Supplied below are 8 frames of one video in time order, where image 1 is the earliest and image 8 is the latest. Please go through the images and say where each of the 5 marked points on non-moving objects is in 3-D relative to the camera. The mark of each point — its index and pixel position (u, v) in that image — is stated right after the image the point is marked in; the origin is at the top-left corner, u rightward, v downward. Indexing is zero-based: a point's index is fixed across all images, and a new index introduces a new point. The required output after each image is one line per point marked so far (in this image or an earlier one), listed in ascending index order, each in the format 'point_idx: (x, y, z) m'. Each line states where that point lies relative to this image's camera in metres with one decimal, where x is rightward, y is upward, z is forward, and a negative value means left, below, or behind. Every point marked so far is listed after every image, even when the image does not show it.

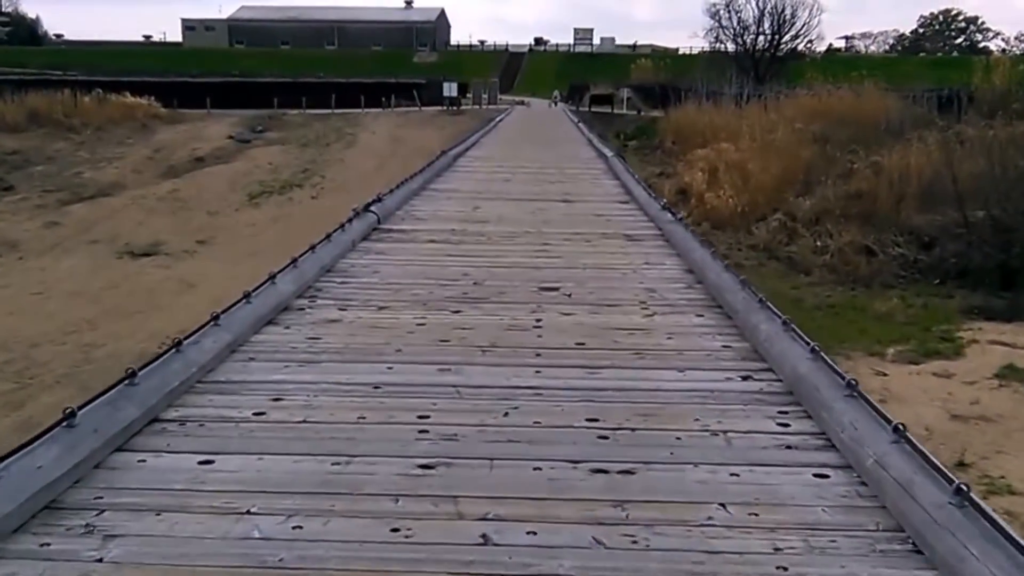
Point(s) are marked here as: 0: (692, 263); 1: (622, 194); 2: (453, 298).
0: (+0.4, +0.1, +3.9) m
1: (+0.4, +0.4, +6.6) m
2: (-0.1, 0.0, +3.4) m
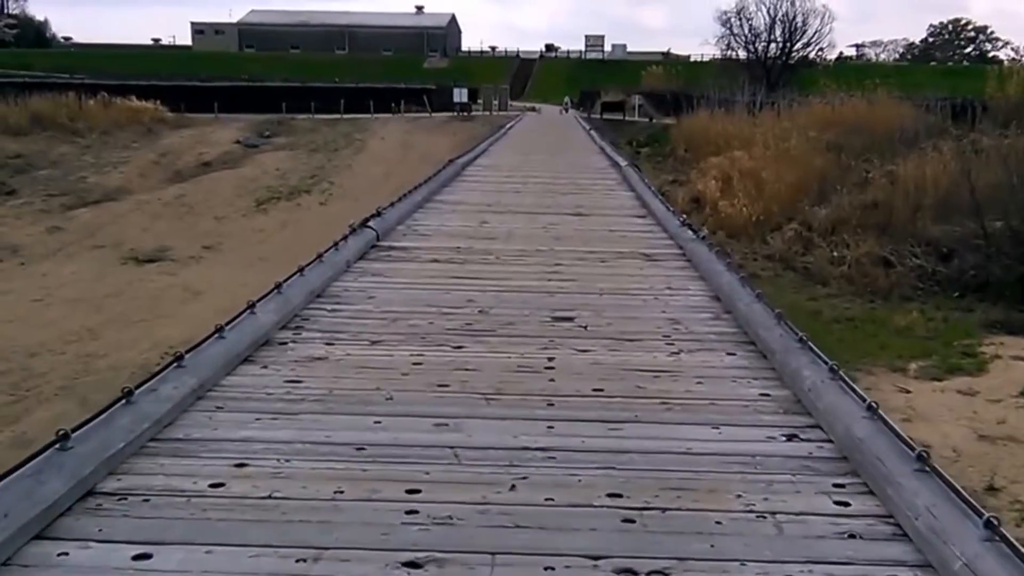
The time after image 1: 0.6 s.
0: (+0.4, 0.0, +3.6) m
1: (+0.5, +0.3, +6.3) m
2: (-0.1, -0.1, +3.0) m
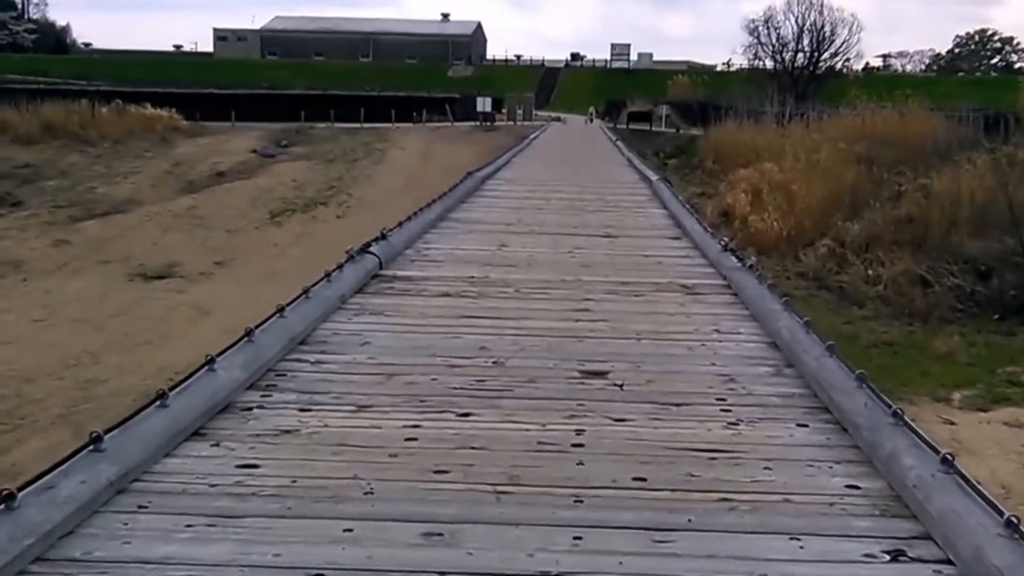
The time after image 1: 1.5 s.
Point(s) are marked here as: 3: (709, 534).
0: (+0.5, -0.1, +3.1) m
1: (+0.5, +0.2, +5.7) m
2: (-0.1, -0.2, +2.5) m
3: (+0.2, -0.3, +1.7) m
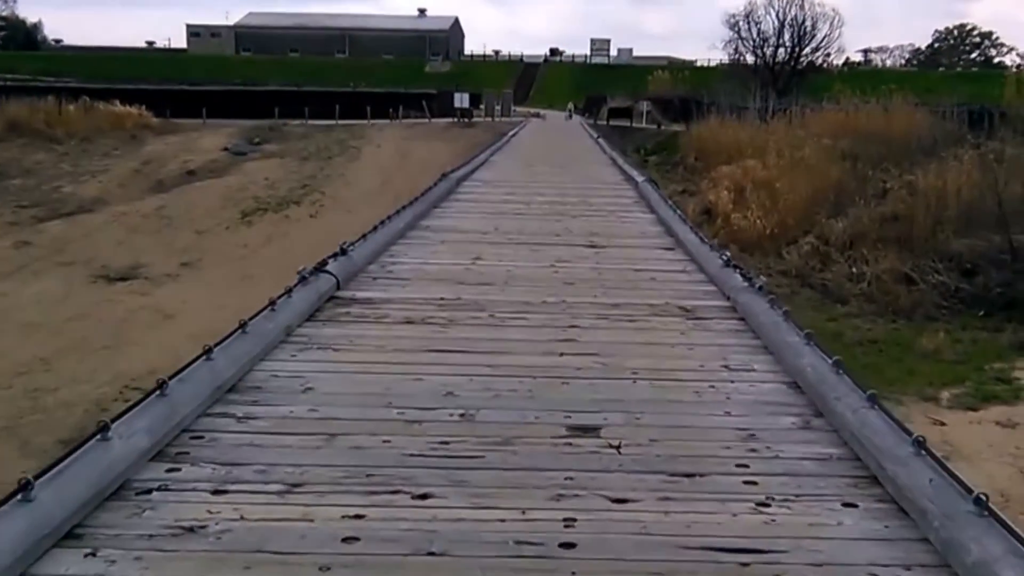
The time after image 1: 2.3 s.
0: (+0.4, -0.1, +2.6) m
1: (+0.5, +0.2, +5.2) m
2: (-0.1, -0.2, +2.0) m
3: (+0.2, -0.3, +1.3) m
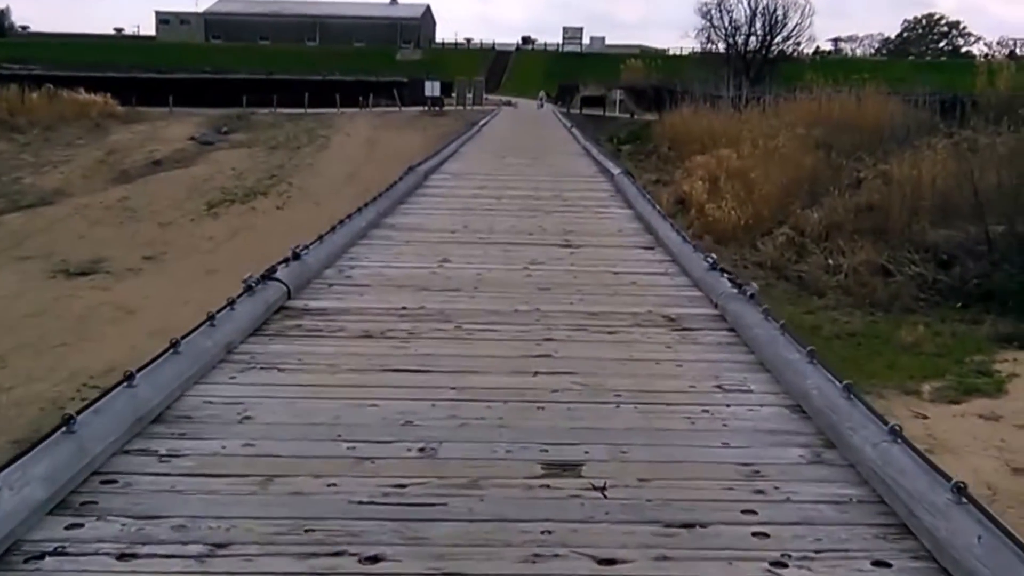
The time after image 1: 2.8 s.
0: (+0.4, -0.1, +2.3) m
1: (+0.4, +0.2, +5.0) m
2: (-0.1, -0.2, +1.7) m
3: (+0.2, -0.3, +1.0) m
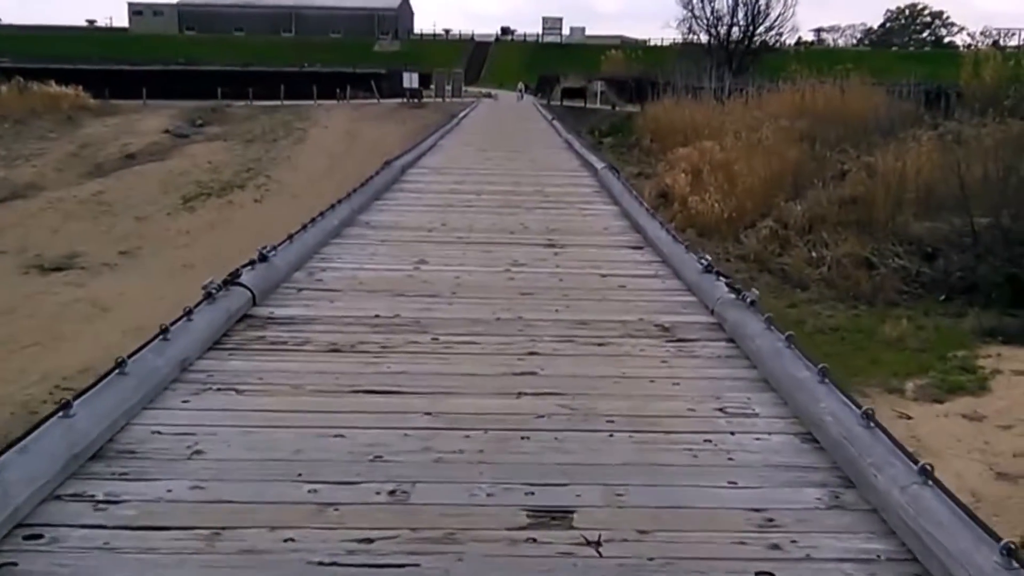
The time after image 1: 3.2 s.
0: (+0.4, -0.2, +2.1) m
1: (+0.3, +0.2, +4.7) m
2: (-0.2, -0.2, +1.5) m
3: (+0.2, -0.4, +0.7) m
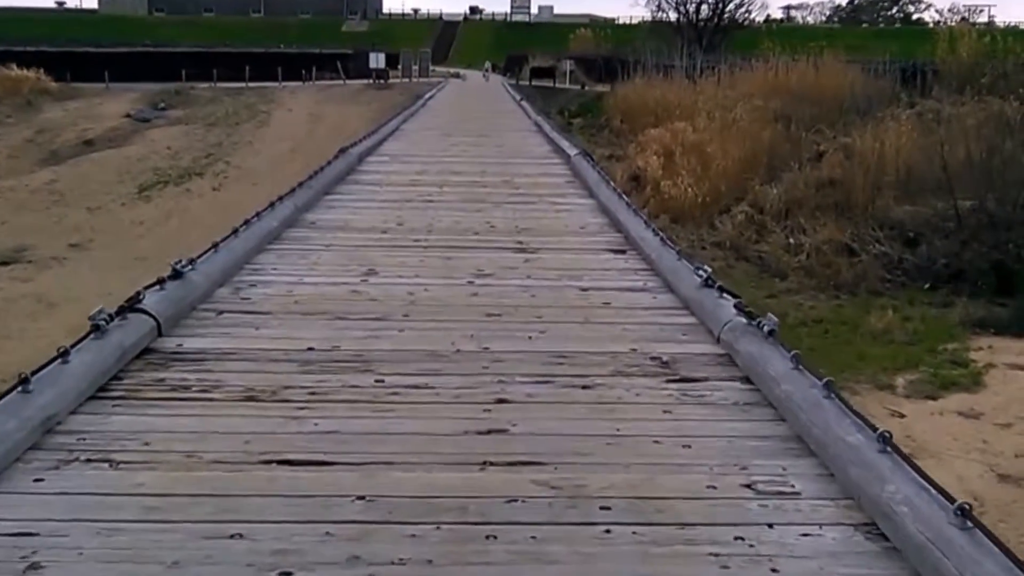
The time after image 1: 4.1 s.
0: (+0.3, -0.2, +1.6) m
1: (+0.2, +0.1, +4.2) m
2: (-0.2, -0.3, +1.0) m
3: (+0.1, -0.4, +0.3) m
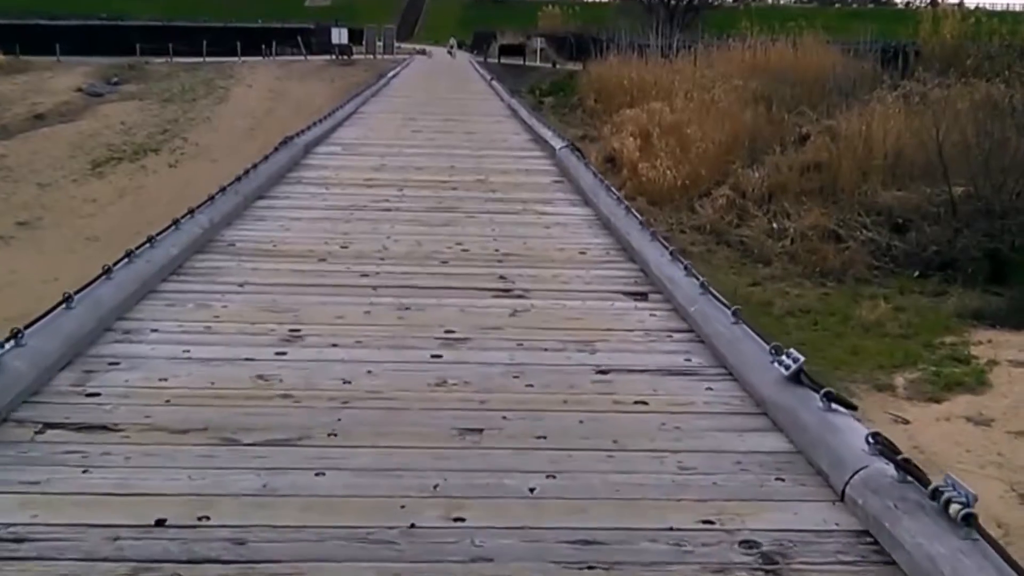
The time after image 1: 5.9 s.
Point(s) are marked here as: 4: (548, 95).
0: (+0.3, -0.3, +0.5) m
1: (+0.2, 0.0, +3.2) m
2: (-0.2, -0.4, 0.0) m
3: (+0.2, -0.6, -0.8) m
4: (+0.4, +2.1, +18.7) m
